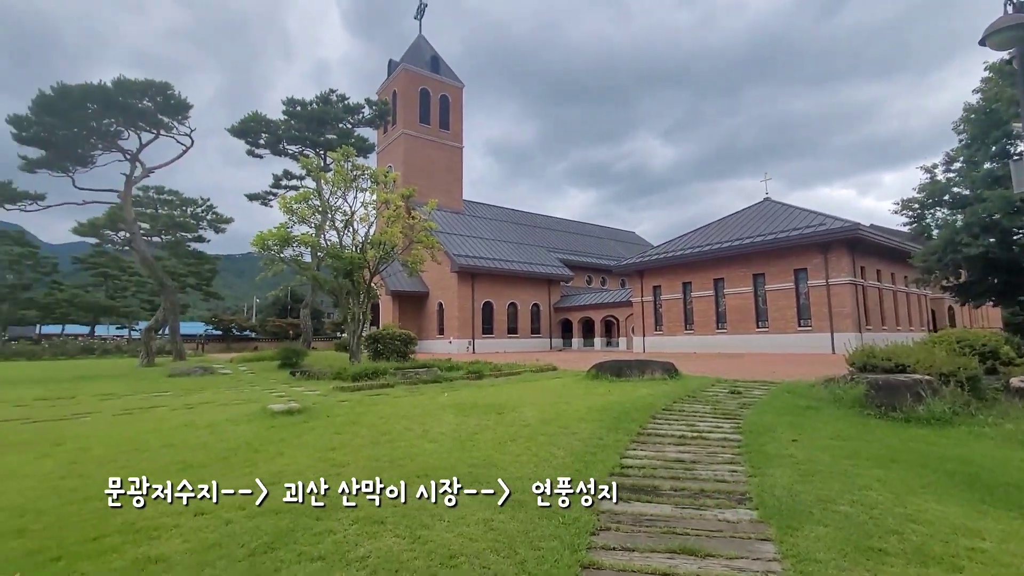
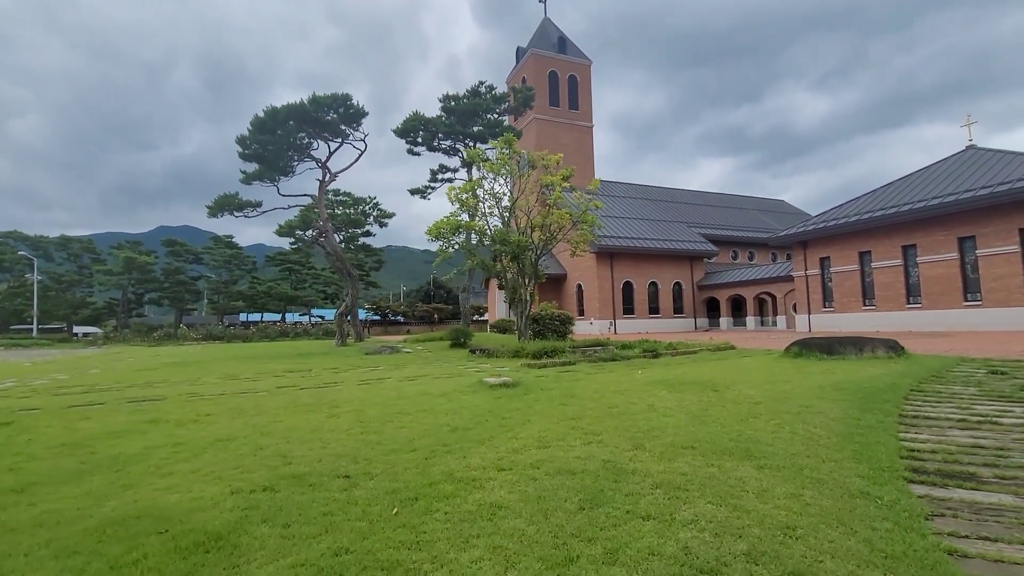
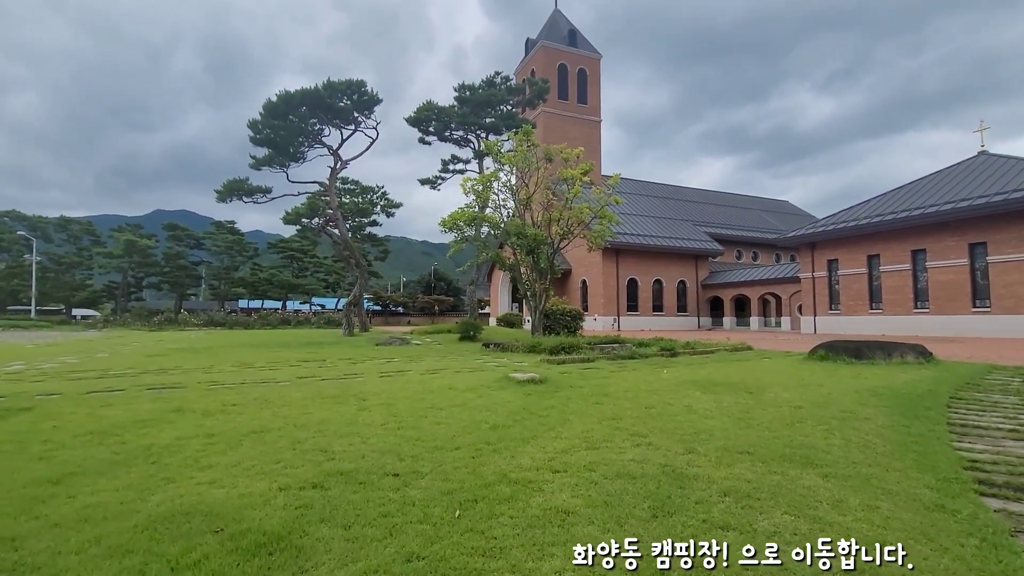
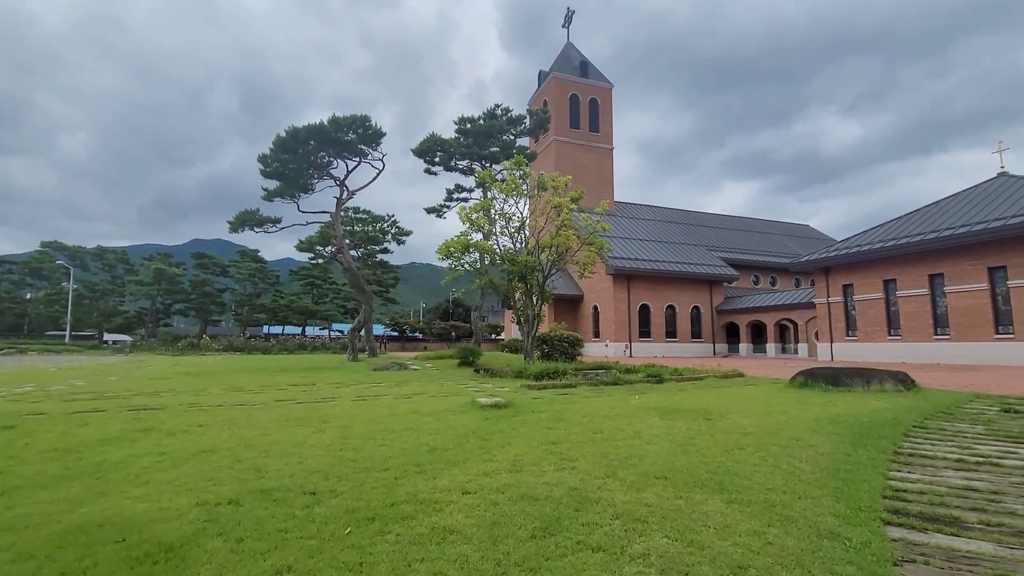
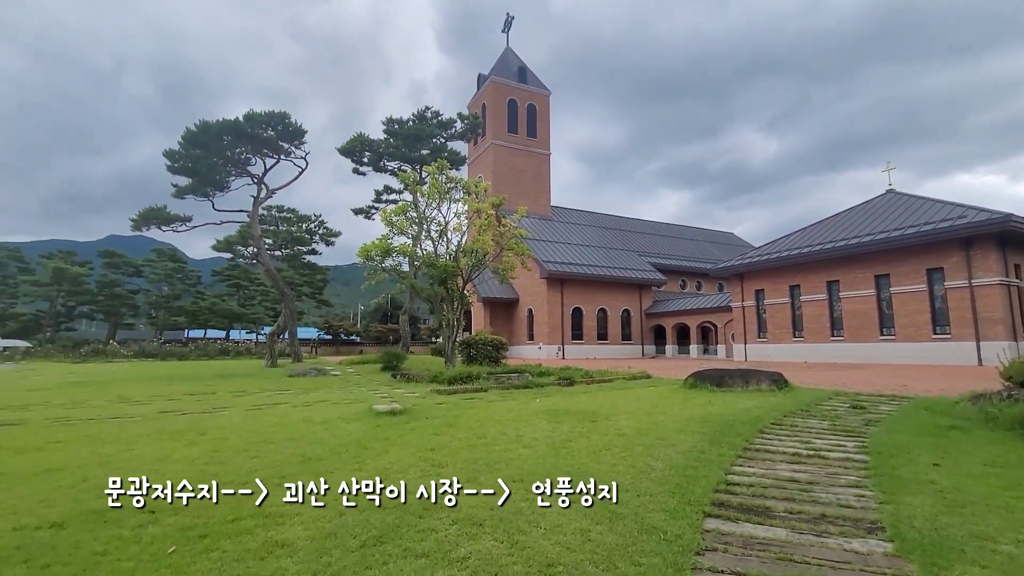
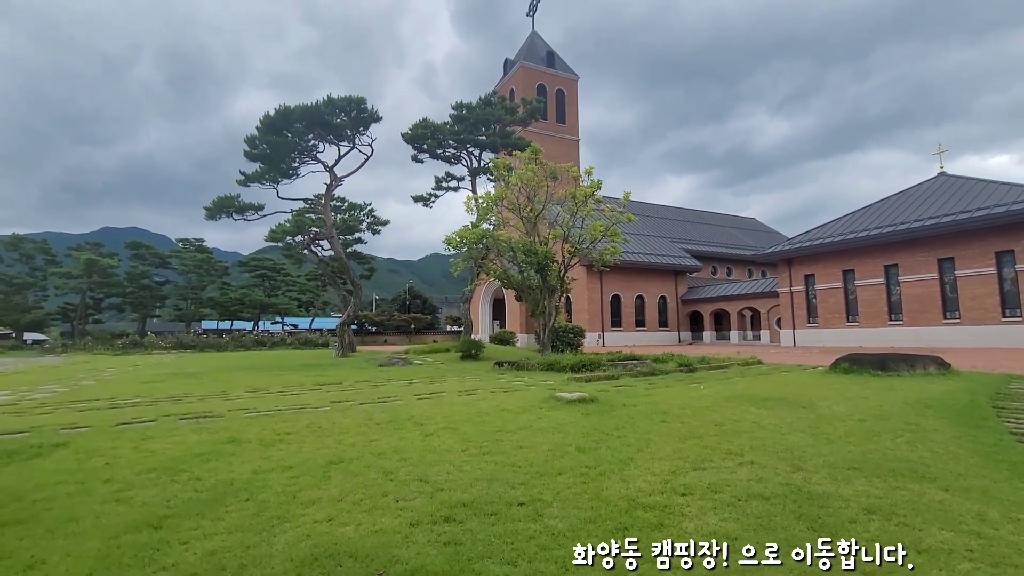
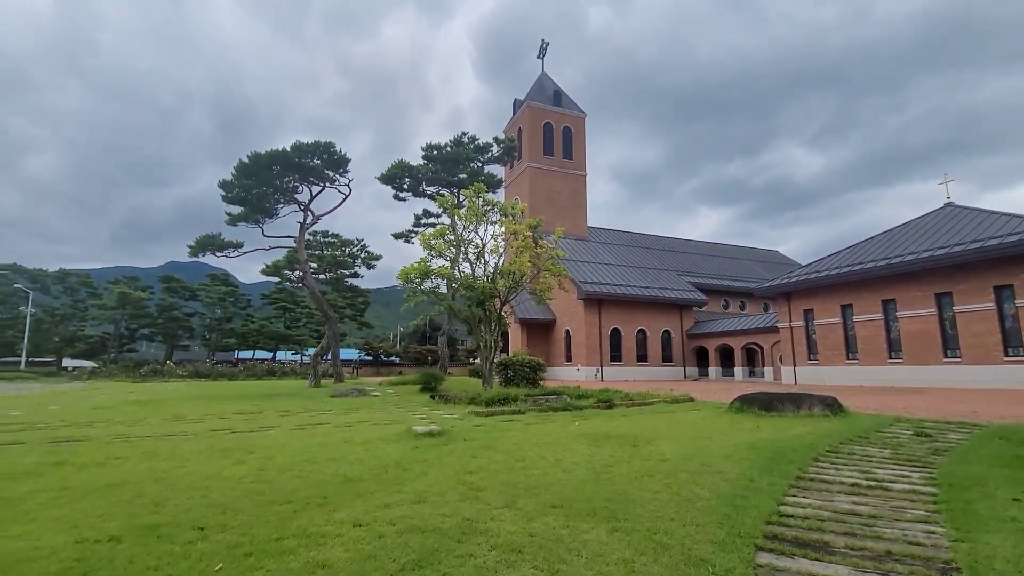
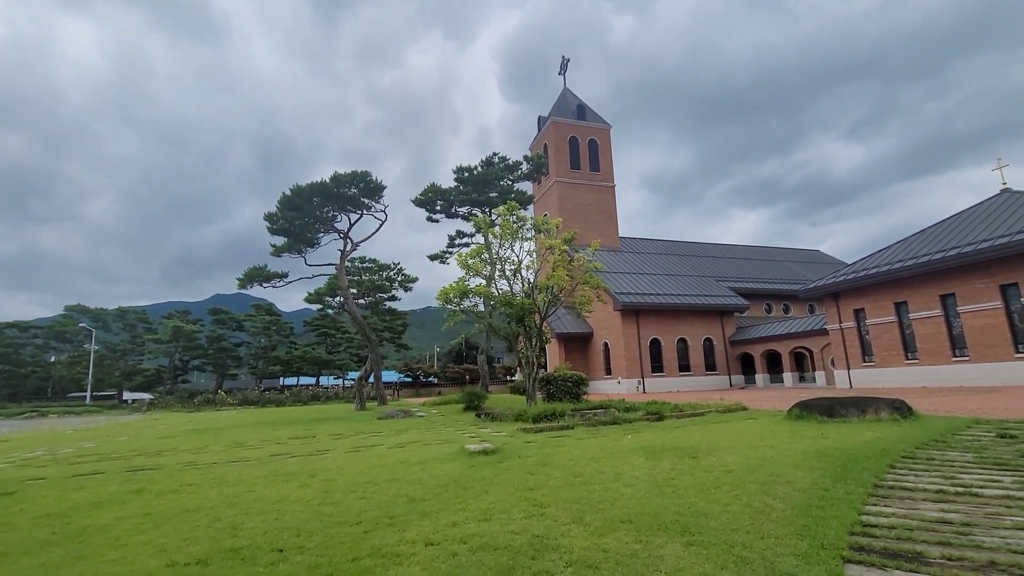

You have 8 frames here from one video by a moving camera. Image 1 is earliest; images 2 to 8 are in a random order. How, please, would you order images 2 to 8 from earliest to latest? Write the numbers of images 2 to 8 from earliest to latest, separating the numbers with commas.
5, 7, 8, 4, 2, 3, 6
